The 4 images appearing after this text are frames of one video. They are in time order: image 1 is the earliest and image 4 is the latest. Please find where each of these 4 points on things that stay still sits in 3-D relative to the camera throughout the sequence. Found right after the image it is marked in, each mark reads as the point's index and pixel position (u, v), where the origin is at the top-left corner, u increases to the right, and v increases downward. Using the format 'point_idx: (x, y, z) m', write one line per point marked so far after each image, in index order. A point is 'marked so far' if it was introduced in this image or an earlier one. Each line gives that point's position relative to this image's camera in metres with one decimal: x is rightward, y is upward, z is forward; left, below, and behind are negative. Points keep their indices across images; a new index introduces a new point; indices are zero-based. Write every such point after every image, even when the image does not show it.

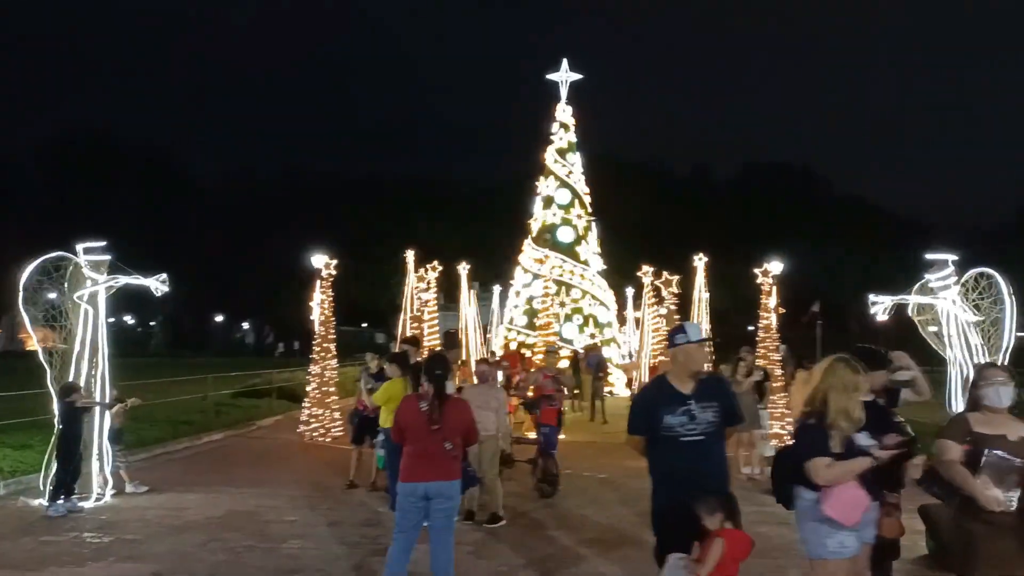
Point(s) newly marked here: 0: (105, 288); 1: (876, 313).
0: (-5.9, 0.0, +12.5) m
1: (+4.7, -0.3, +11.1) m
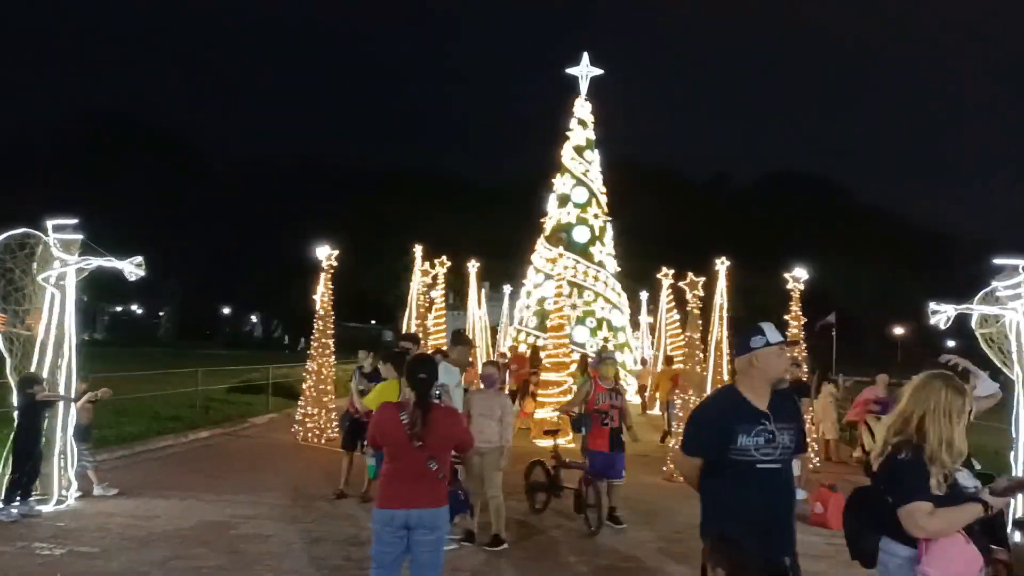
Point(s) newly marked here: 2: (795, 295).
0: (-5.7, +0.2, +11.3) m
1: (+4.8, -0.4, +9.8) m
2: (+6.5, -0.1, +19.5) m
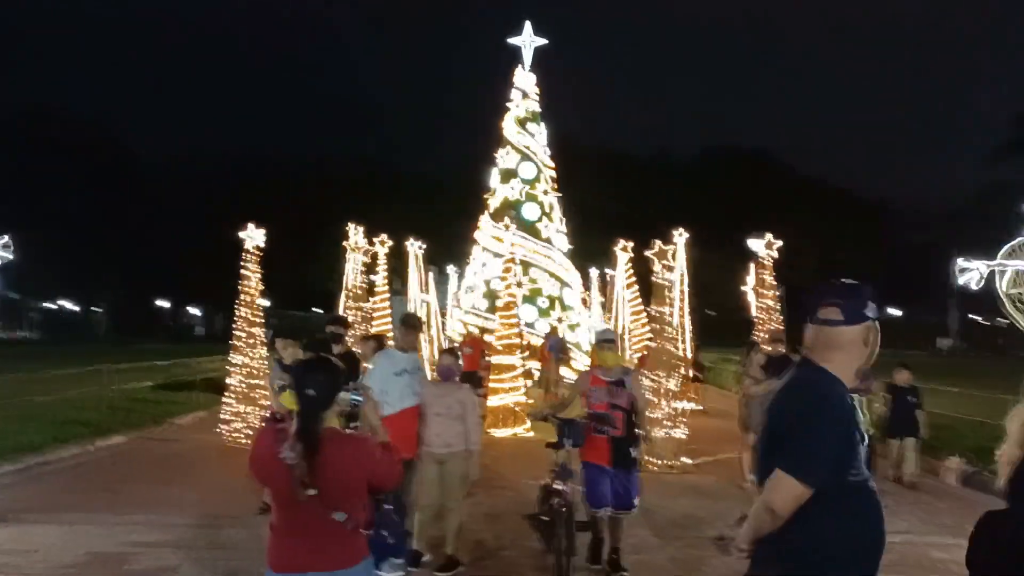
0: (-6.3, +0.4, +9.2) m
1: (+4.3, 0.0, +8.3) m
2: (+5.4, +0.5, +18.2) m
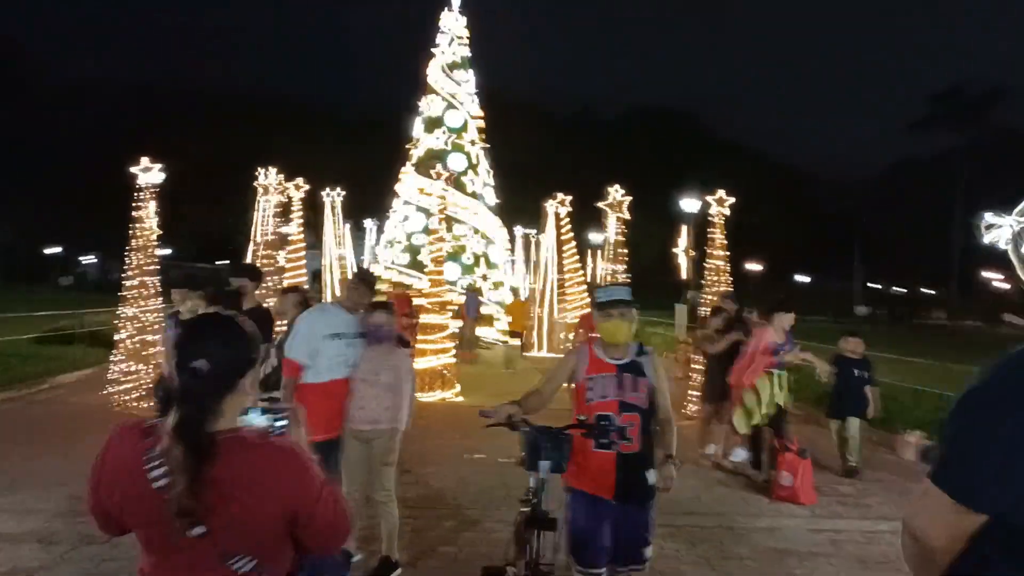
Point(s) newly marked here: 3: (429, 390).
0: (-6.7, +1.0, +7.0) m
1: (+4.0, +0.4, +7.2) m
2: (+4.0, +1.3, +17.1) m
3: (-1.7, -2.1, +17.6) m
